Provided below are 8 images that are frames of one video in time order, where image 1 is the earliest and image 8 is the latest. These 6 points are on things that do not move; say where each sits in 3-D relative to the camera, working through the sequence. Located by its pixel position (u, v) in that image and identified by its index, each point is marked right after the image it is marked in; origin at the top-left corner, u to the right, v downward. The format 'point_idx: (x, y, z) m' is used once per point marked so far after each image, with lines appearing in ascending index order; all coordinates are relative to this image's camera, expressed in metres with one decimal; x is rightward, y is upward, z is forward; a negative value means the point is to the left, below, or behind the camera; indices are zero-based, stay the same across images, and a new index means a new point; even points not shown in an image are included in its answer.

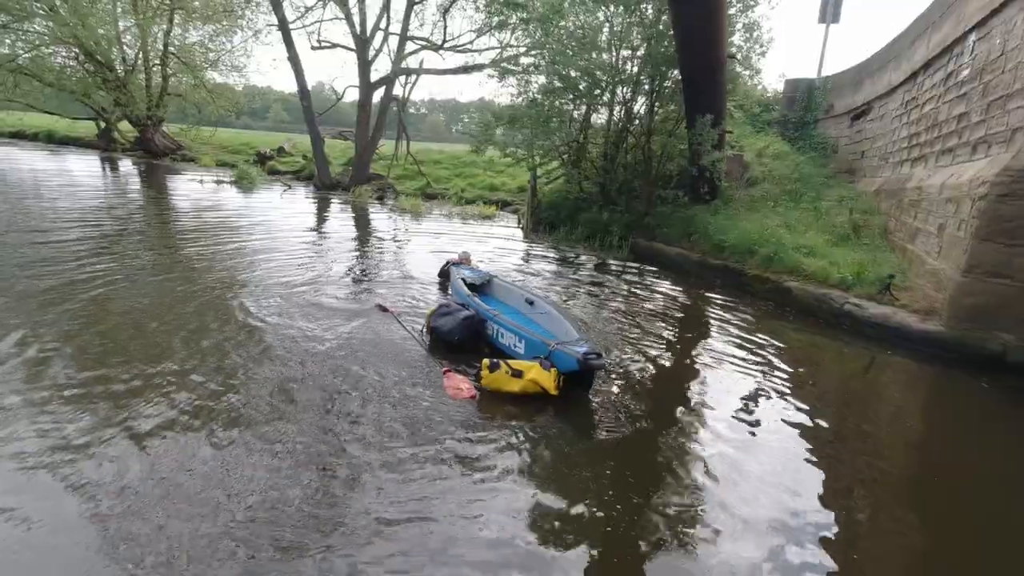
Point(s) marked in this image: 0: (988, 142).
0: (+6.7, +2.1, +7.6) m
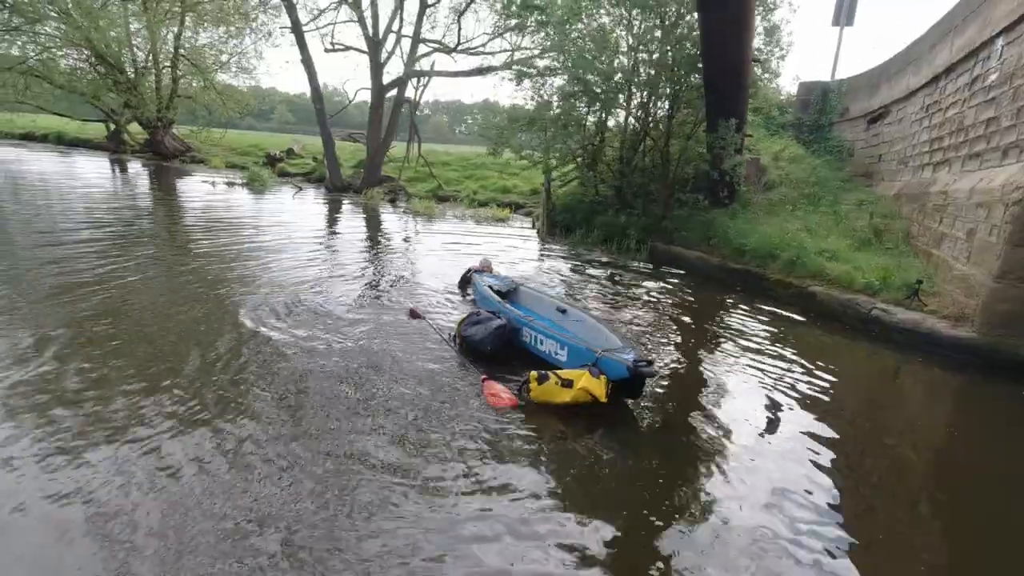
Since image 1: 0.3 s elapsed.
0: (+7.1, +2.0, +7.6) m
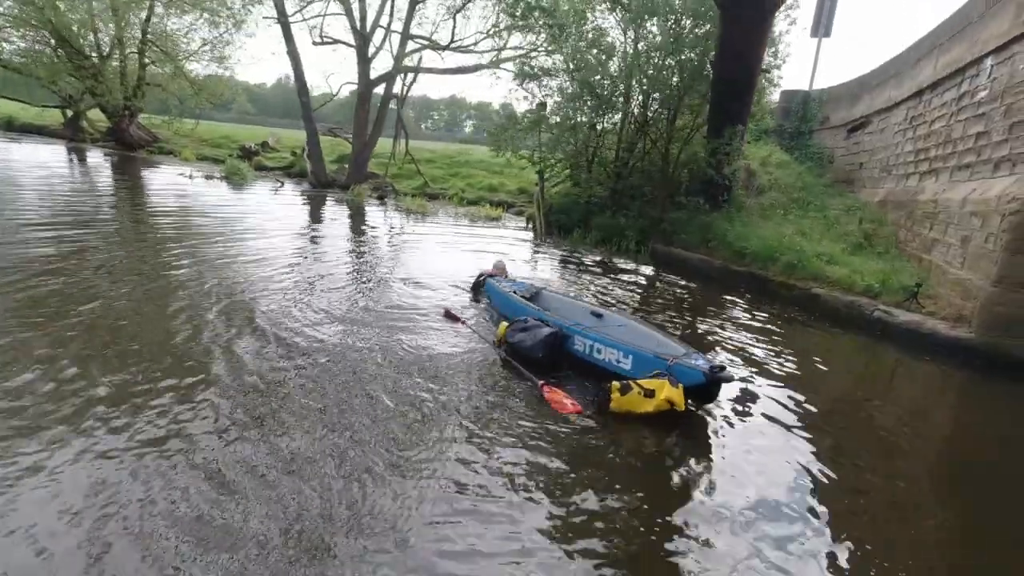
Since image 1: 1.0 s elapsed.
0: (+7.5, +1.9, +8.2) m
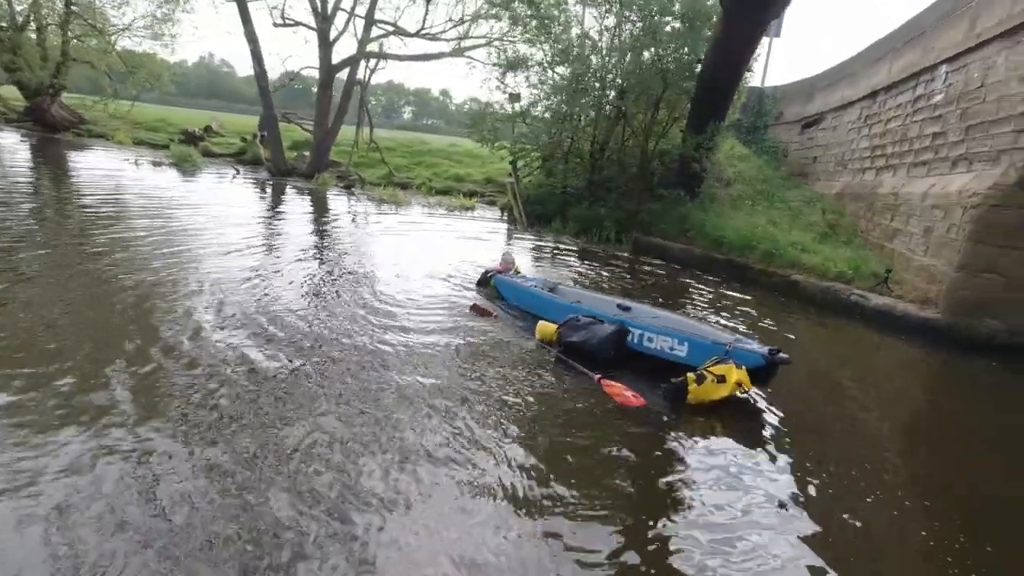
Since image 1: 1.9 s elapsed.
0: (+7.7, +2.2, +9.1) m
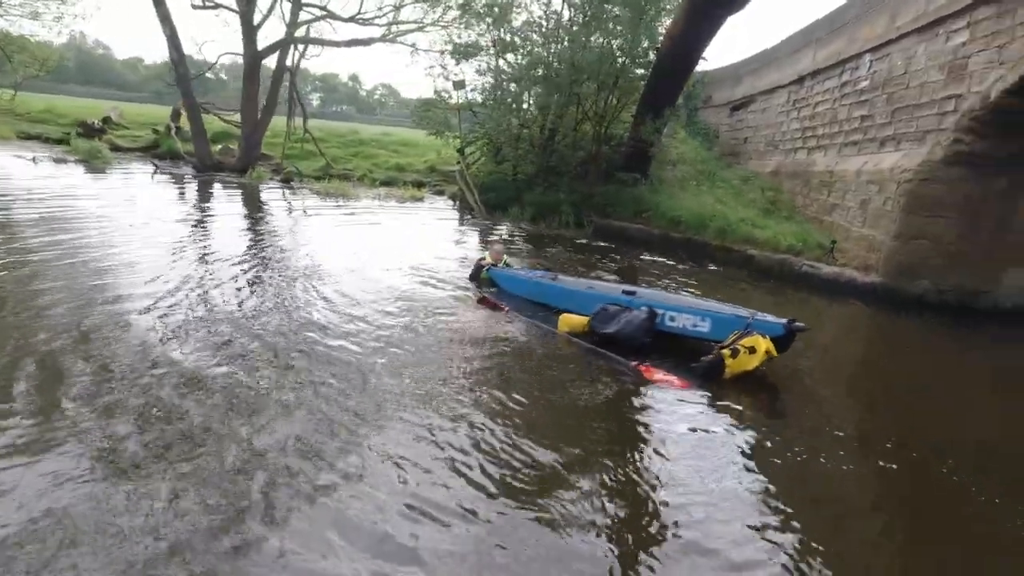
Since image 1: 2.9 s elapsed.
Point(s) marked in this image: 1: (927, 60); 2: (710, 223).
0: (+7.3, +2.8, +10.3) m
1: (+7.4, +4.1, +9.7) m
2: (+4.7, +1.6, +12.9) m
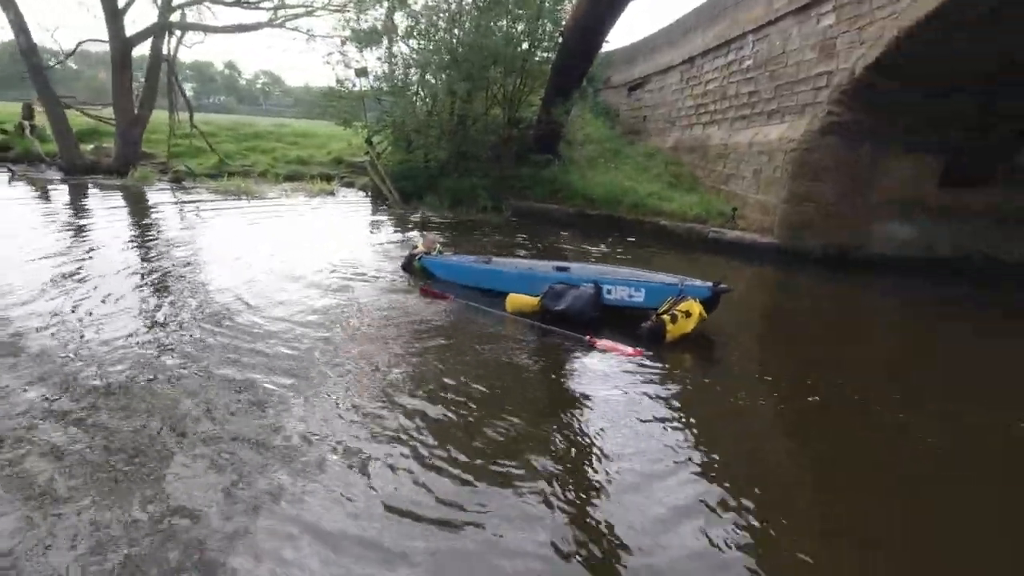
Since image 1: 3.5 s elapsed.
0: (+5.6, +3.7, +11.4) m
1: (+5.7, +4.9, +10.8) m
2: (+2.8, +2.2, +13.6) m
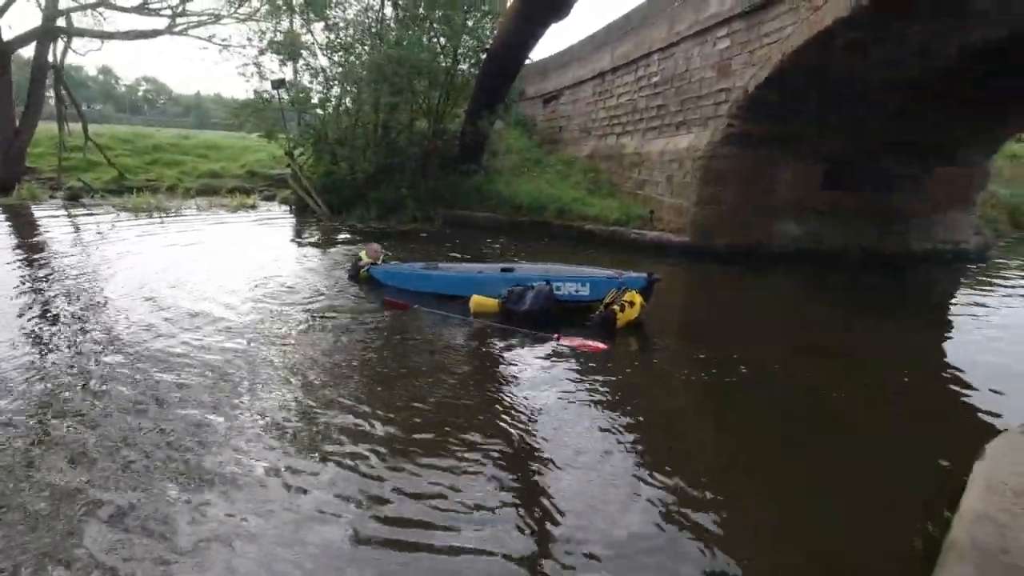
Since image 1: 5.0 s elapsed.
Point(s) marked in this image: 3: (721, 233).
0: (+4.1, +3.8, +12.6) m
1: (+4.2, +5.1, +12.1) m
2: (+1.0, +2.2, +14.4) m
3: (+4.7, +1.2, +12.1) m
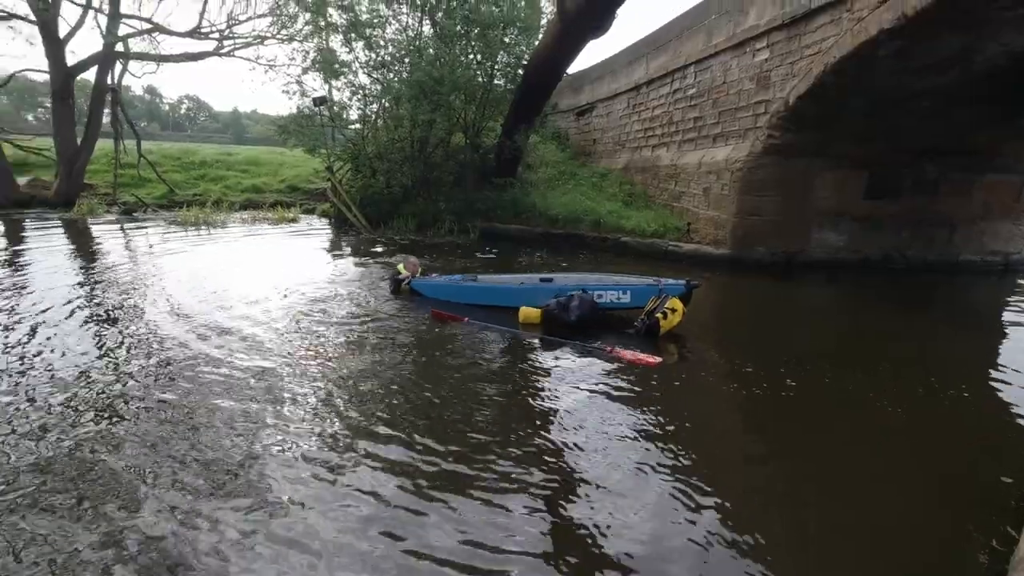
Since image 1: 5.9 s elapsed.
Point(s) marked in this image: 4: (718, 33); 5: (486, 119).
0: (+5.0, +3.5, +12.6) m
1: (+5.1, +4.8, +12.1) m
2: (+1.9, +1.9, +14.5) m
3: (+5.5, +1.0, +12.0) m
4: (+4.8, +6.0, +12.7) m
5: (-0.8, +5.2, +16.5) m
